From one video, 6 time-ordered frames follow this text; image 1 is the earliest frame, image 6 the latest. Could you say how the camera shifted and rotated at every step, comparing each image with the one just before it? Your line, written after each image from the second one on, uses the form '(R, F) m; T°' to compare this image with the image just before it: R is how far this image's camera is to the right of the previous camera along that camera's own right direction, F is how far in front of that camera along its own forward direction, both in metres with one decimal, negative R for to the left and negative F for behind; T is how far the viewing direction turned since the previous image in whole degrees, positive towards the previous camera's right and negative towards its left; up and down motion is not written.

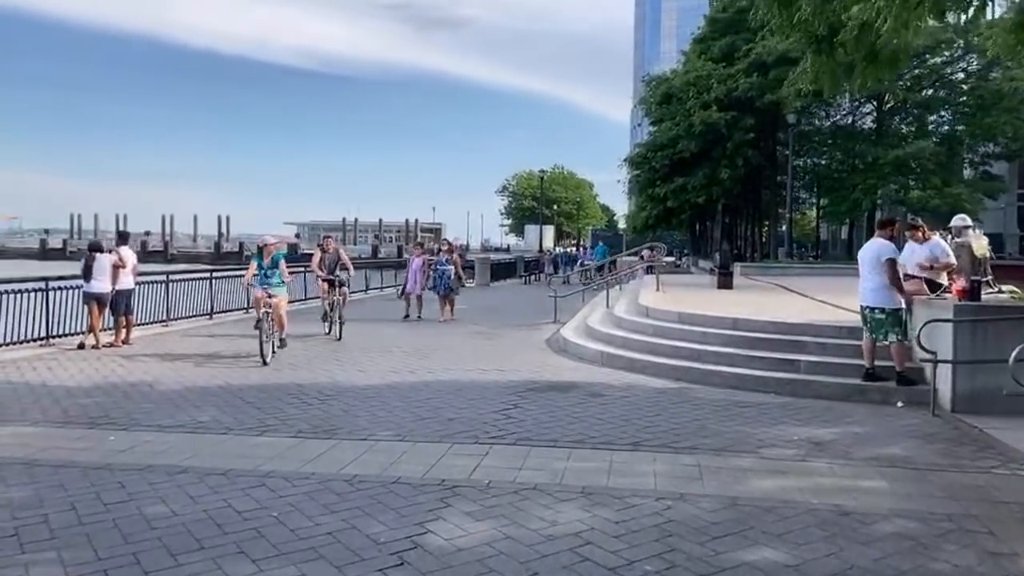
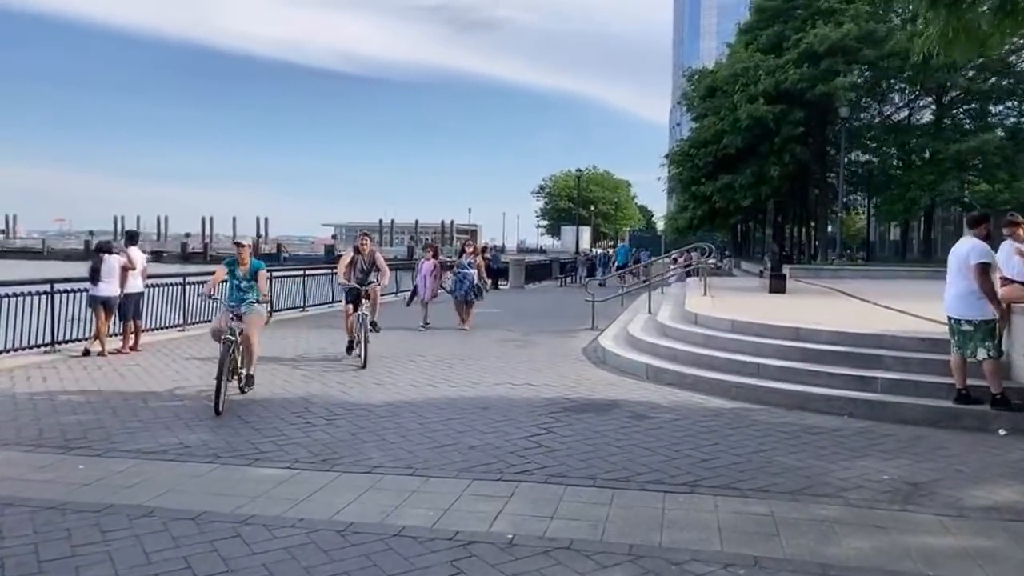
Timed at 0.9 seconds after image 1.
(0.0, +1.1) m; -3°
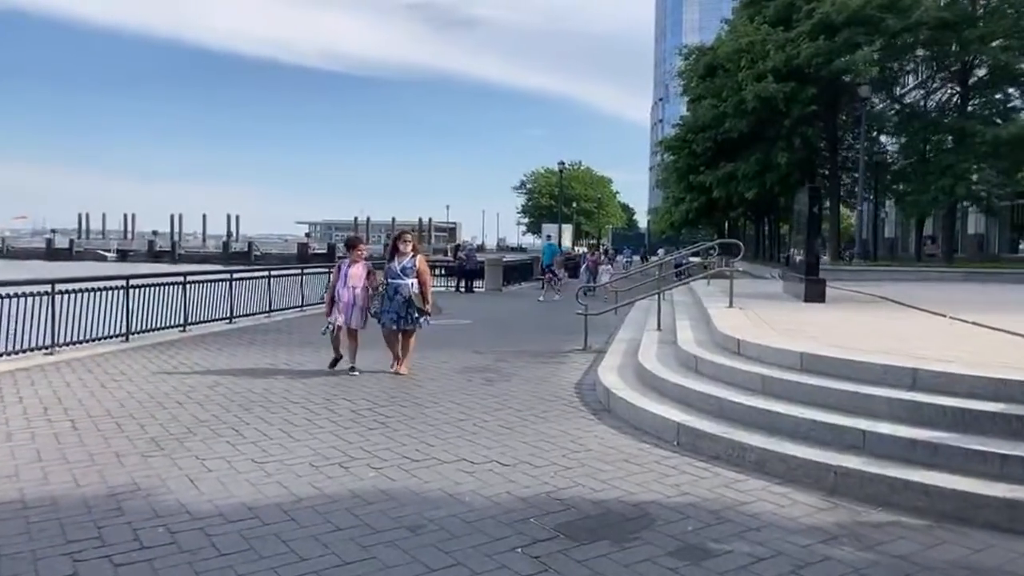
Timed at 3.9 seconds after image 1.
(+0.2, +3.5) m; +1°
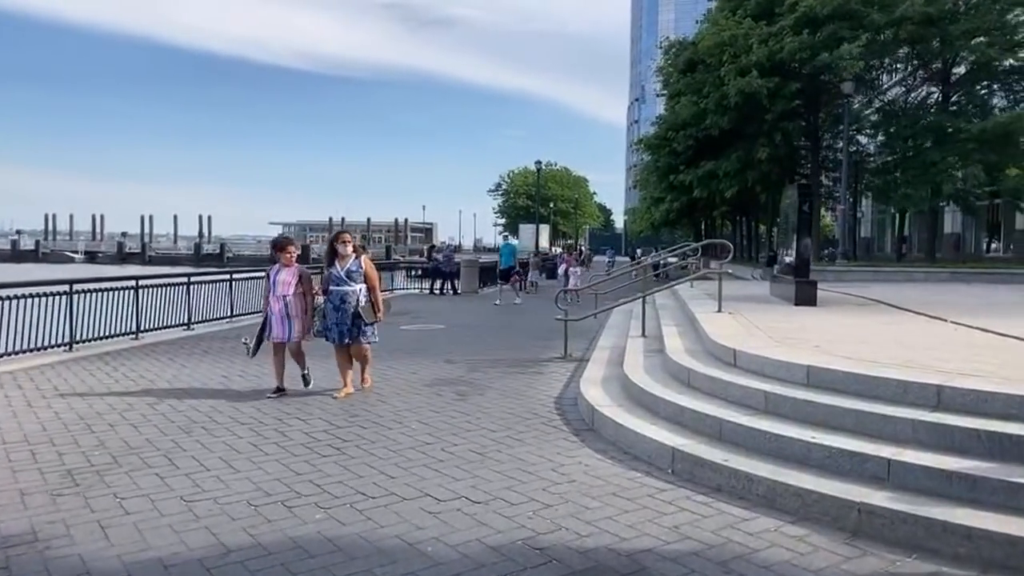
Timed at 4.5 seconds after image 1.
(0.0, +0.8) m; +2°
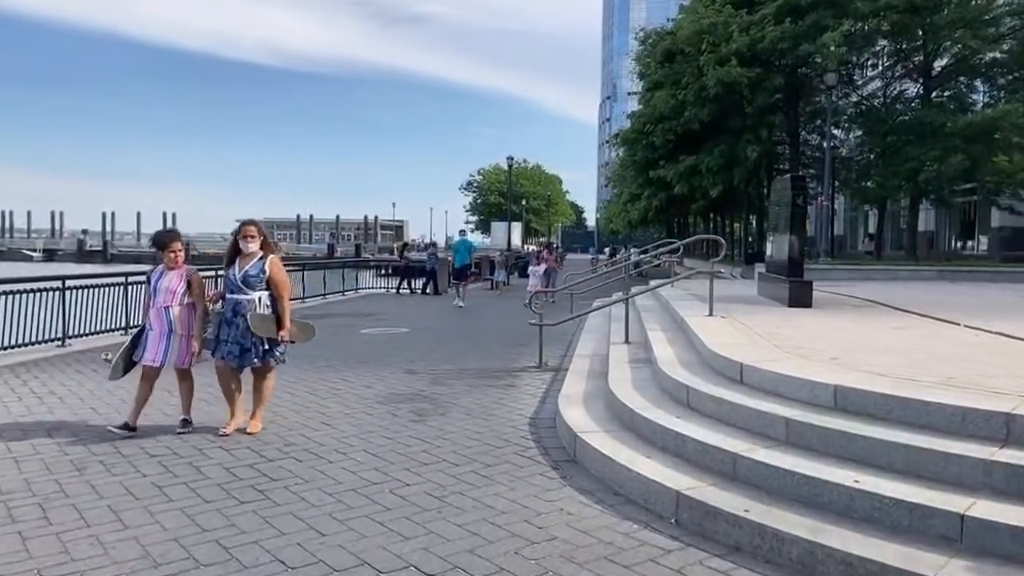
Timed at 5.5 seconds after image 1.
(0.0, +1.2) m; +2°
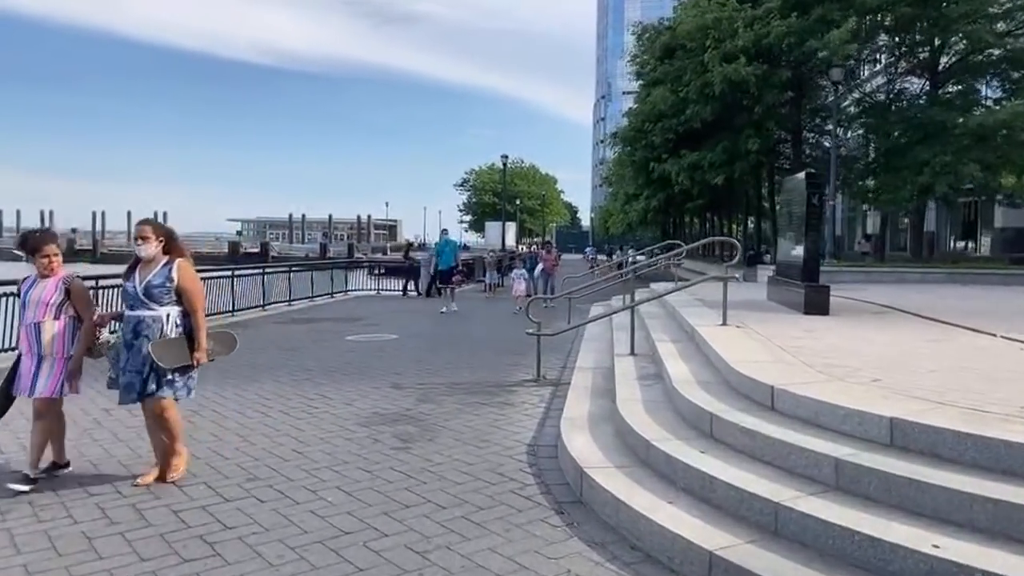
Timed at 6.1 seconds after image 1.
(0.0, +0.8) m; 0°
